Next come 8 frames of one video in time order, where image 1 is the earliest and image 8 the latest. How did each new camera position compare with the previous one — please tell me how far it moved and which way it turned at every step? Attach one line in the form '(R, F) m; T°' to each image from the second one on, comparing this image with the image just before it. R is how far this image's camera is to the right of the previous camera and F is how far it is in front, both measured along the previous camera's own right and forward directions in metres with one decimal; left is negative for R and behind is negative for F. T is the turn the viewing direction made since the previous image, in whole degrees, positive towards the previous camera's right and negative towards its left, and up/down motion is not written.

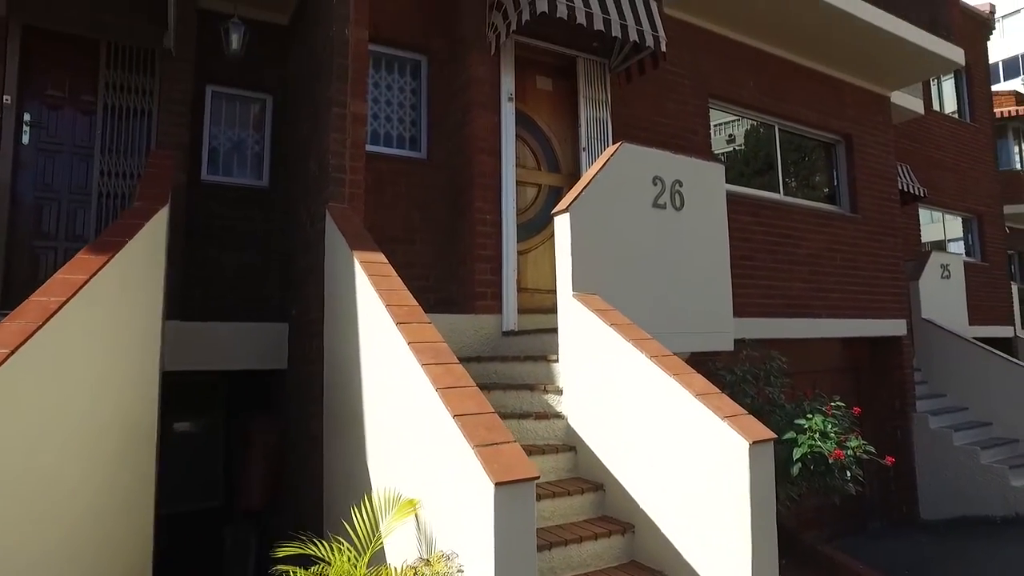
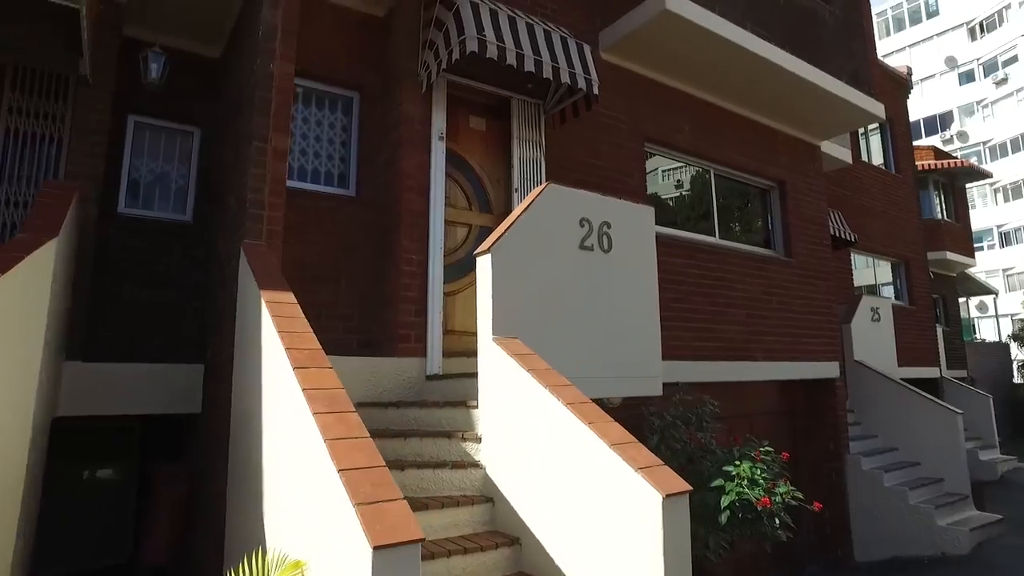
(+0.2, +0.1) m; +4°
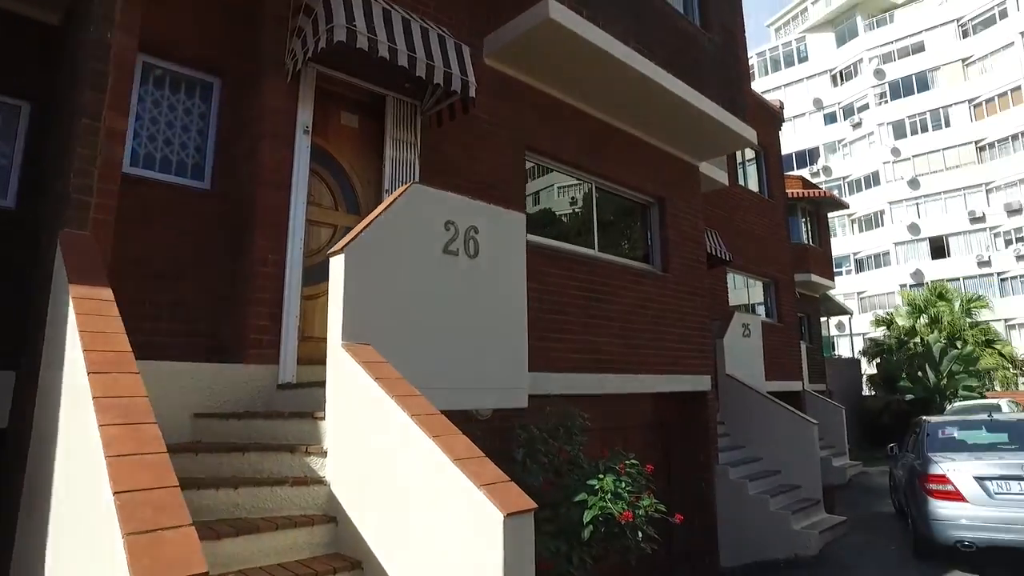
(+0.2, +0.2) m; +9°
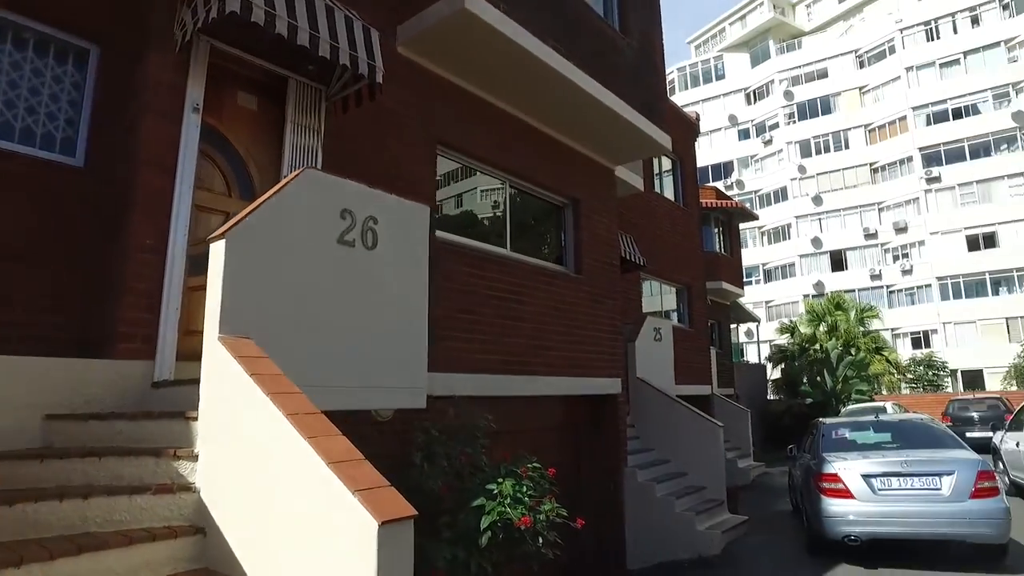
(+0.1, +0.2) m; +6°
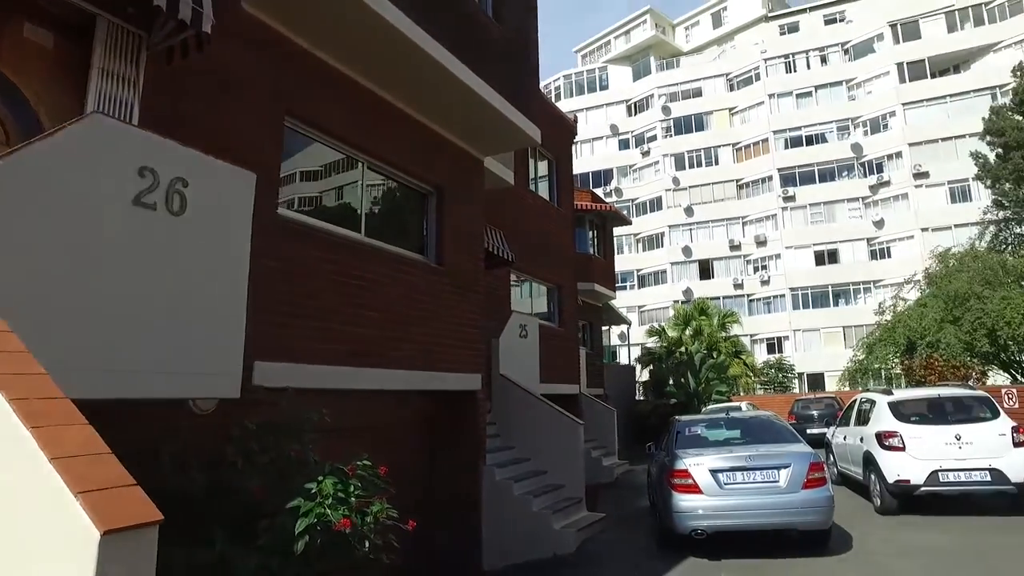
(+0.3, +0.3) m; +10°
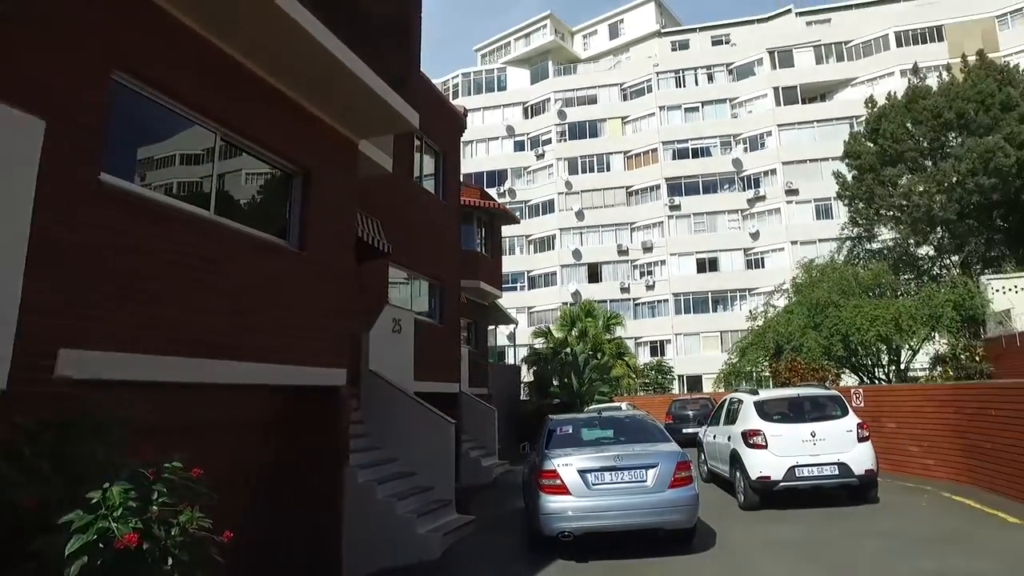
(+0.3, +0.4) m; +9°
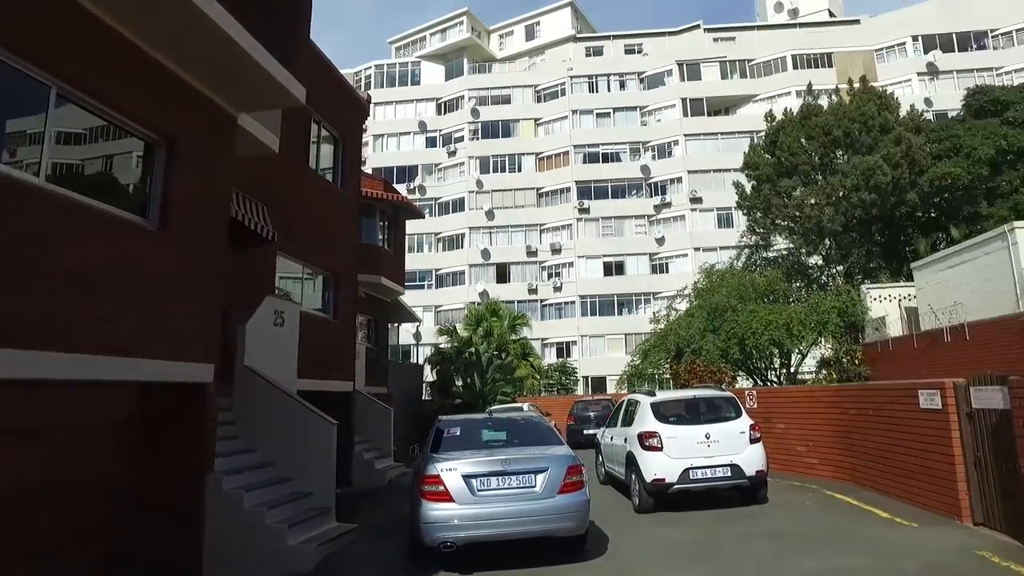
(+0.2, +0.5) m; +7°
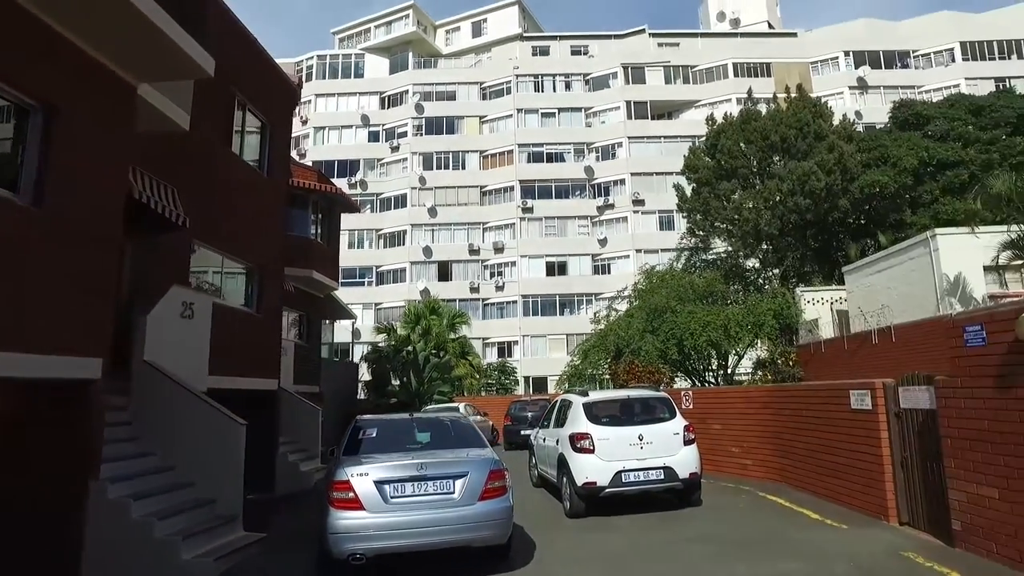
(+0.2, +0.4) m; +5°
